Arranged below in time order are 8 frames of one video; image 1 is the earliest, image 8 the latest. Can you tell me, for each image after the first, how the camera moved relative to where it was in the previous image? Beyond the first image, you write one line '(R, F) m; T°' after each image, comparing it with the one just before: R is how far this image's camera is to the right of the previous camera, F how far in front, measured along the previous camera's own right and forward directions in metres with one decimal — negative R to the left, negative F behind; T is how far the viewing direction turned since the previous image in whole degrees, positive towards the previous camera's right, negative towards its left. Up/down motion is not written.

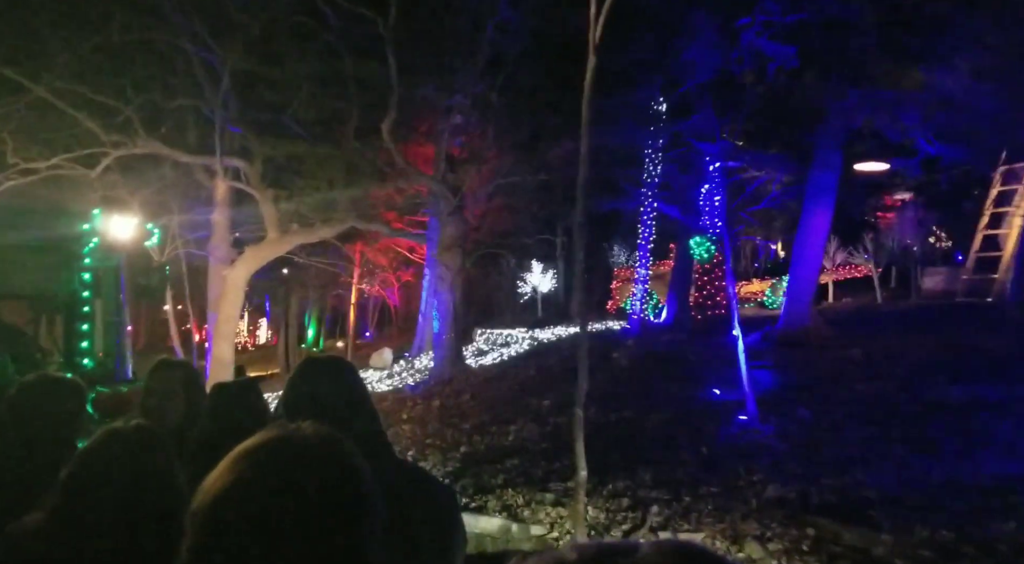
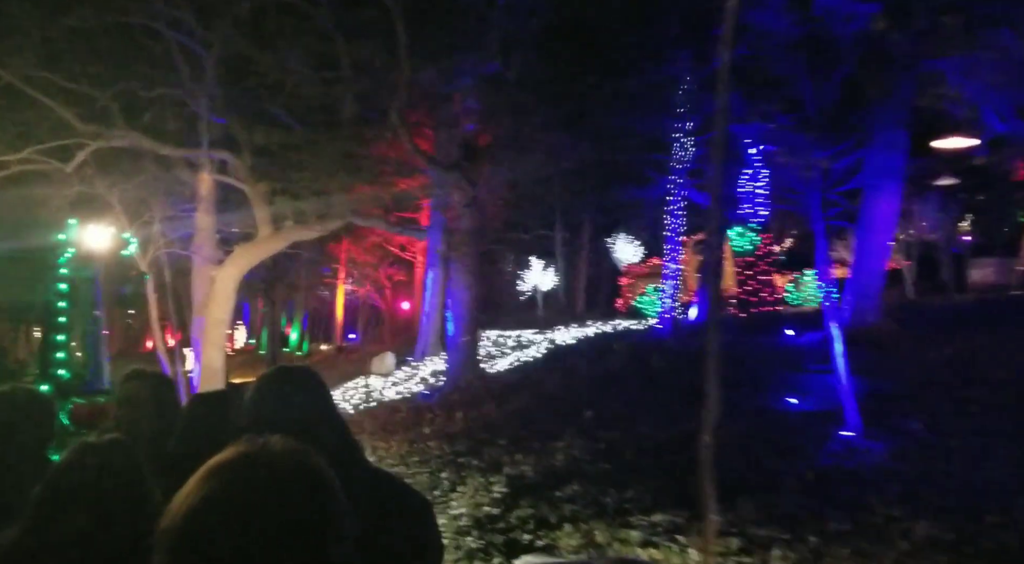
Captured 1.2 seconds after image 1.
(-0.8, +1.2) m; +2°
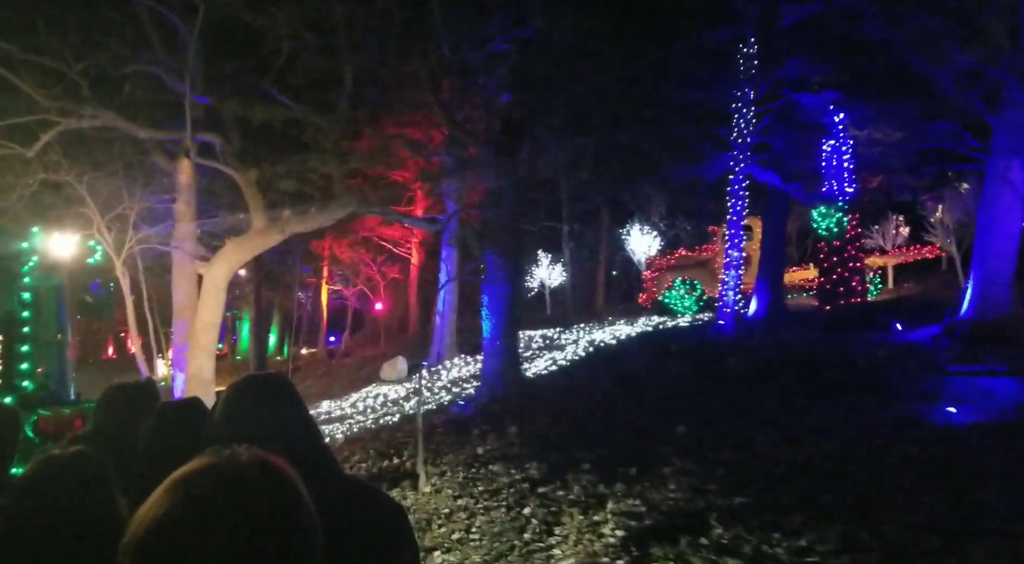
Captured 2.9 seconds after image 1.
(-1.2, +1.6) m; +2°
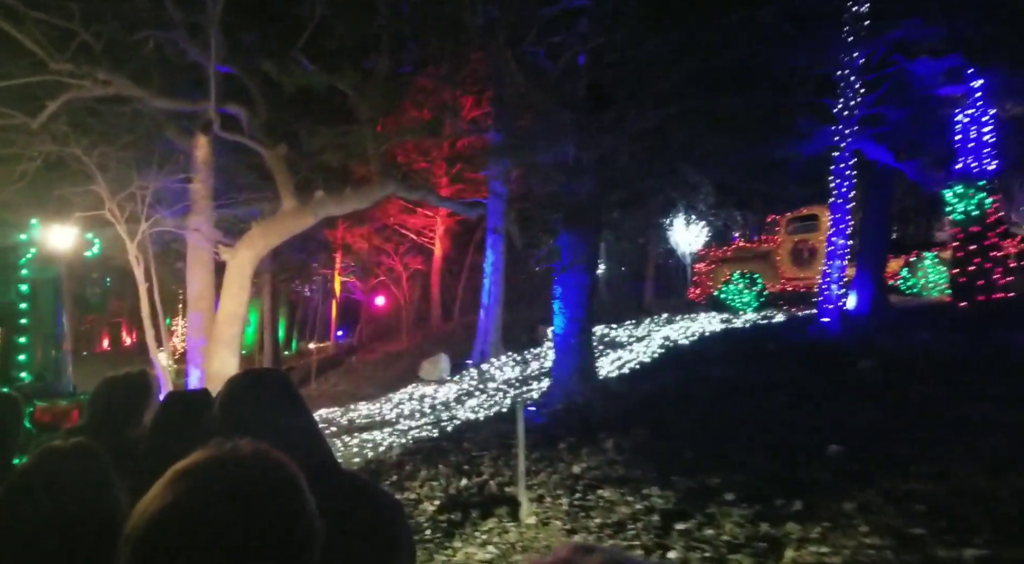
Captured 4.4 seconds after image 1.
(-1.1, +1.4) m; 0°
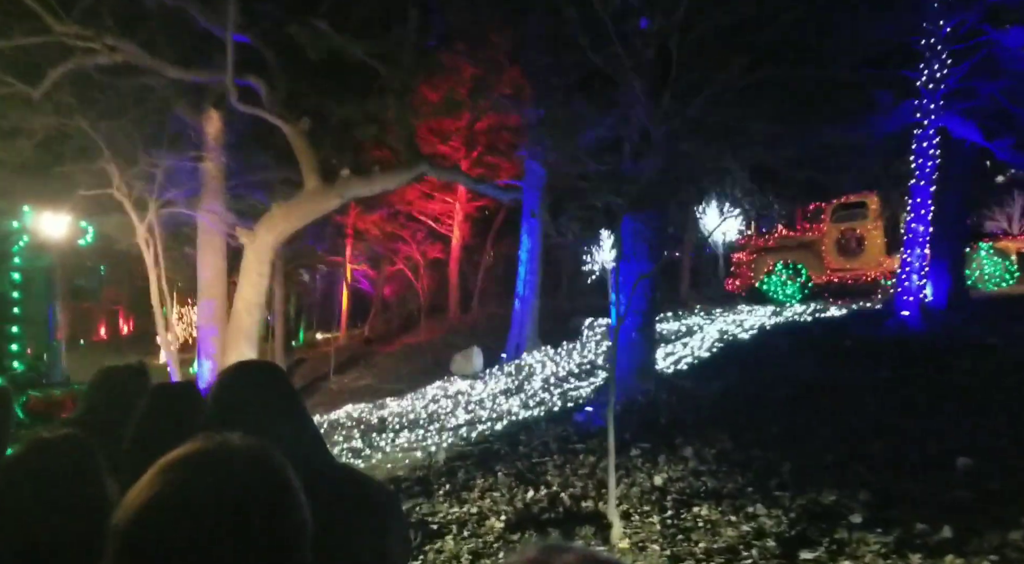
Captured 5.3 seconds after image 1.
(-0.7, +0.8) m; 0°
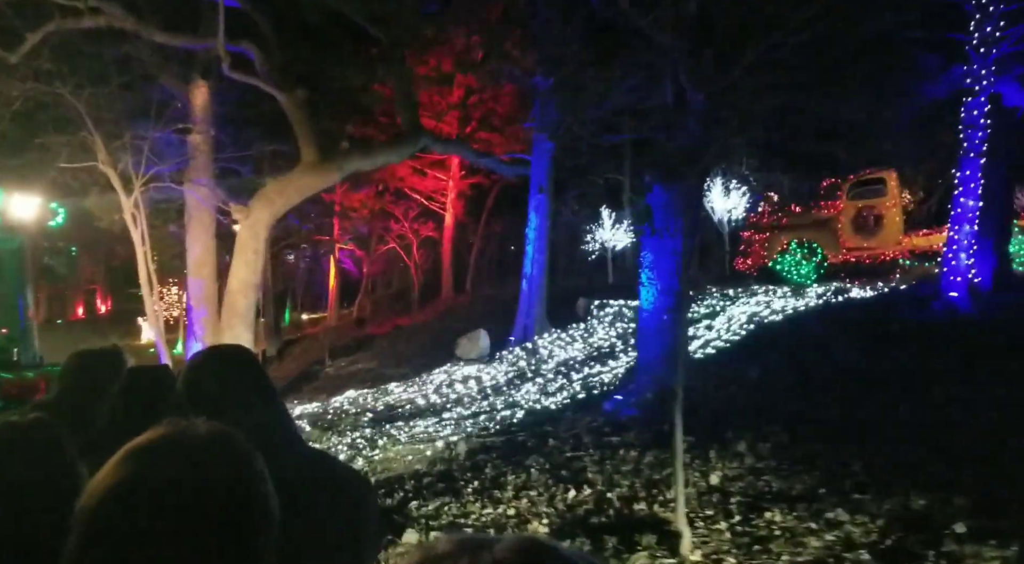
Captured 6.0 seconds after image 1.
(-0.5, +0.7) m; +1°
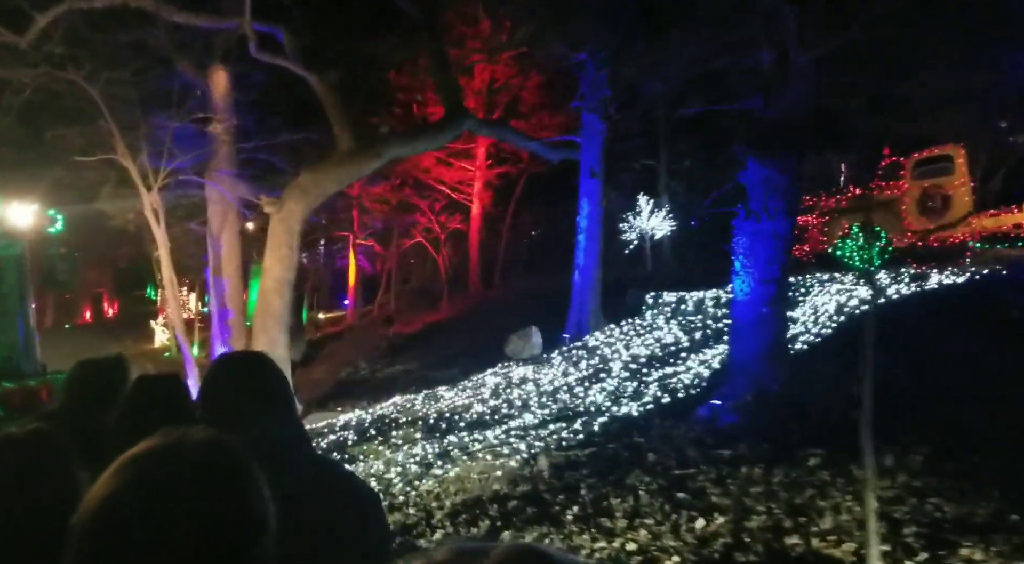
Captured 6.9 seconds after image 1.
(-0.7, +0.9) m; -1°
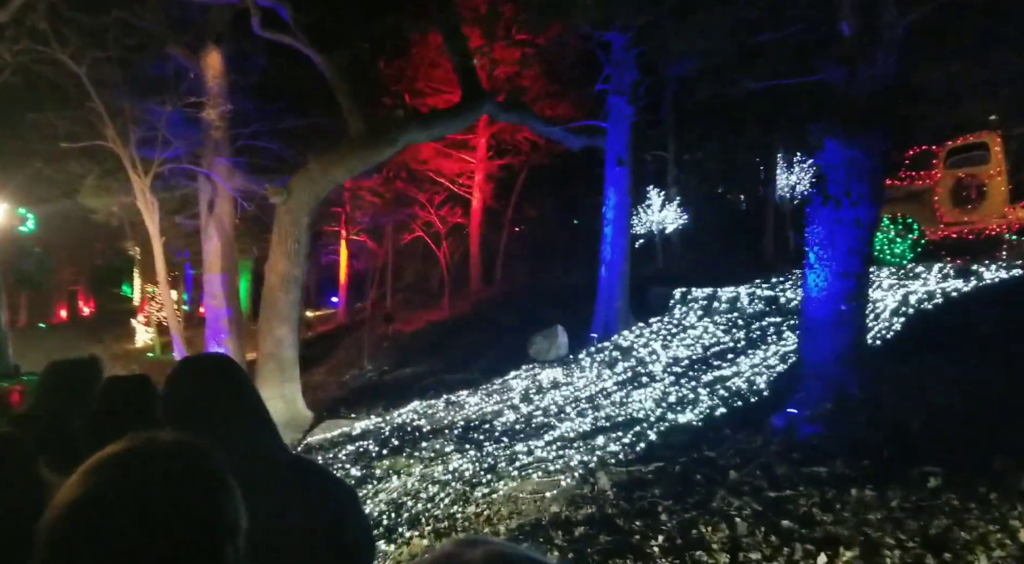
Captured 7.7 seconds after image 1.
(-0.6, +0.8) m; +1°
